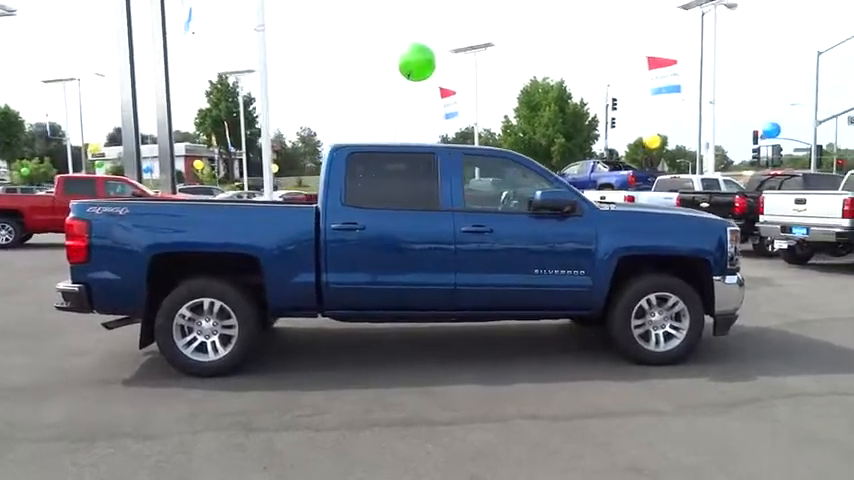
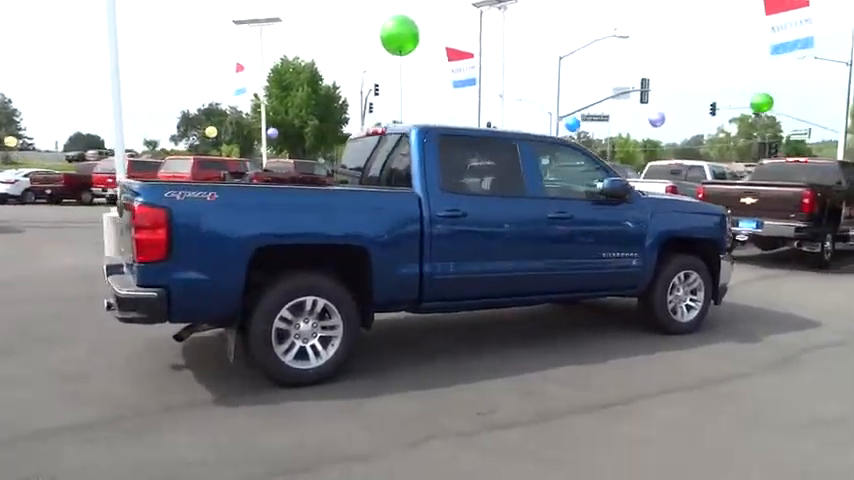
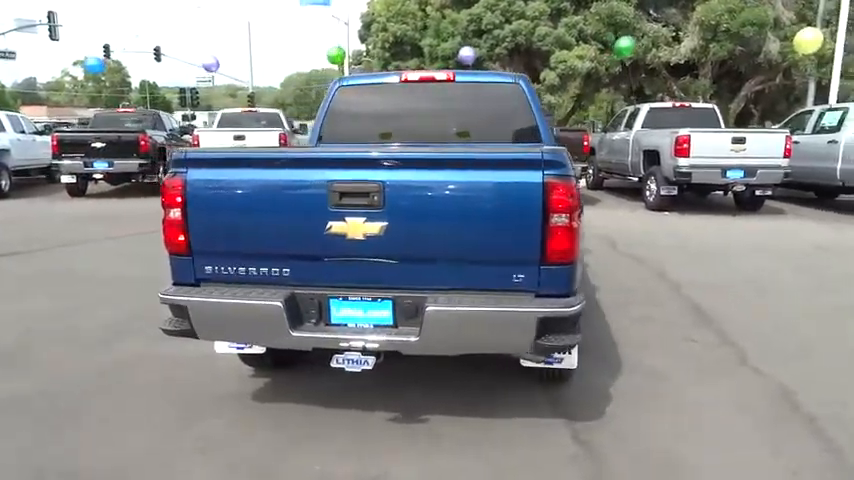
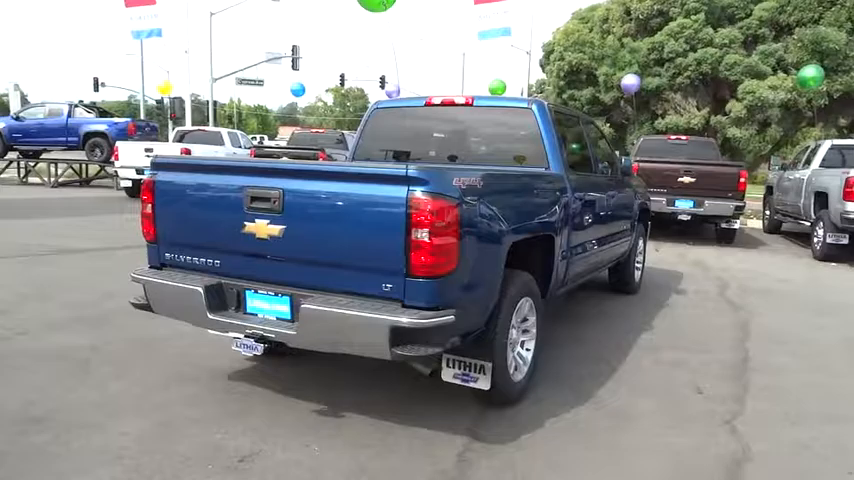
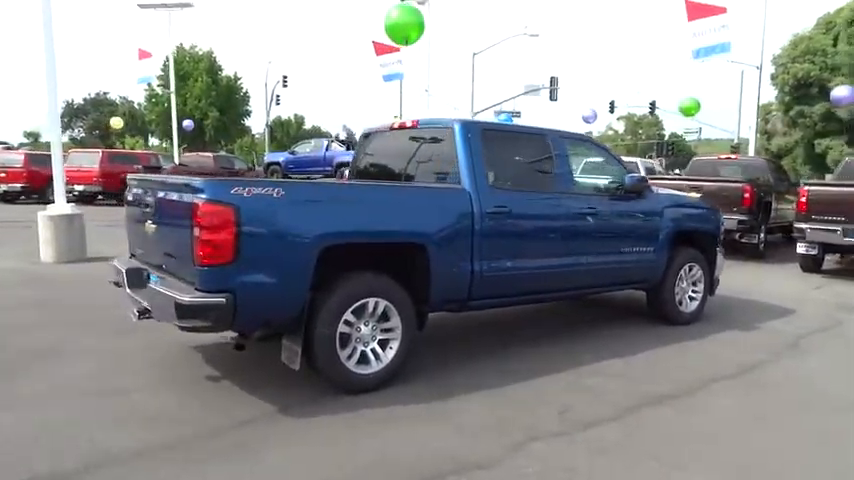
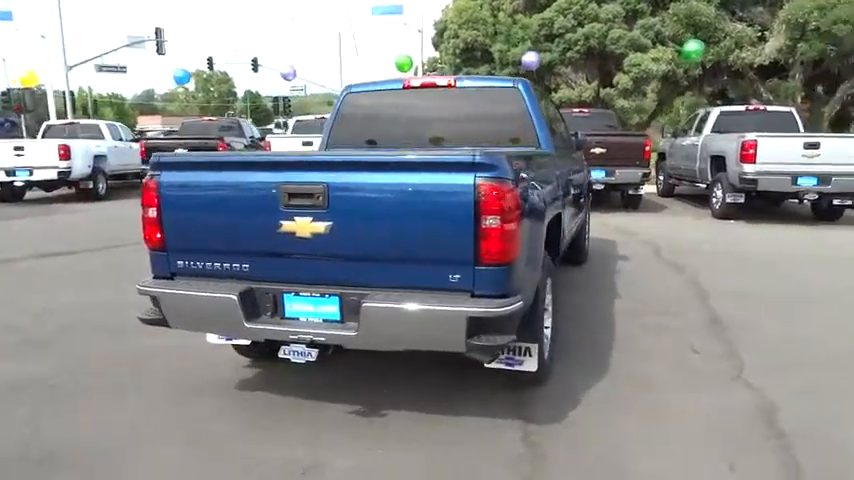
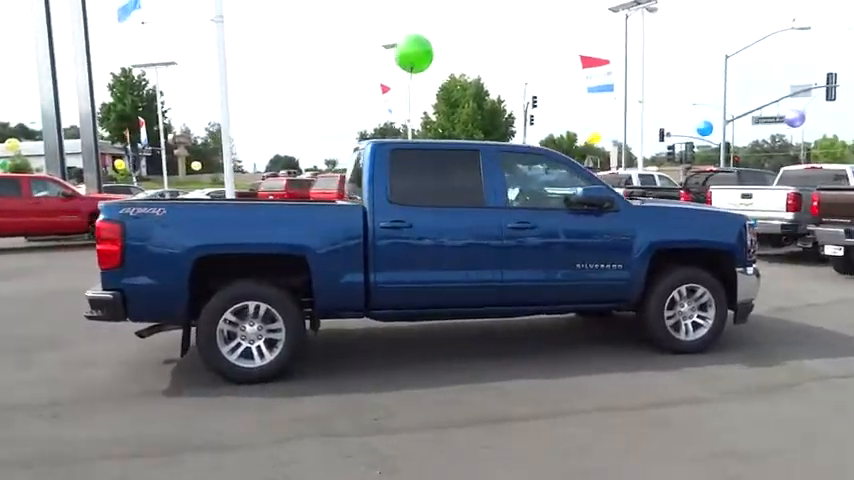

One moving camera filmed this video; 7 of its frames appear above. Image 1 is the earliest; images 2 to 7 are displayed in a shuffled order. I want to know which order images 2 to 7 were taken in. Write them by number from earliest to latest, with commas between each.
7, 2, 5, 4, 6, 3
